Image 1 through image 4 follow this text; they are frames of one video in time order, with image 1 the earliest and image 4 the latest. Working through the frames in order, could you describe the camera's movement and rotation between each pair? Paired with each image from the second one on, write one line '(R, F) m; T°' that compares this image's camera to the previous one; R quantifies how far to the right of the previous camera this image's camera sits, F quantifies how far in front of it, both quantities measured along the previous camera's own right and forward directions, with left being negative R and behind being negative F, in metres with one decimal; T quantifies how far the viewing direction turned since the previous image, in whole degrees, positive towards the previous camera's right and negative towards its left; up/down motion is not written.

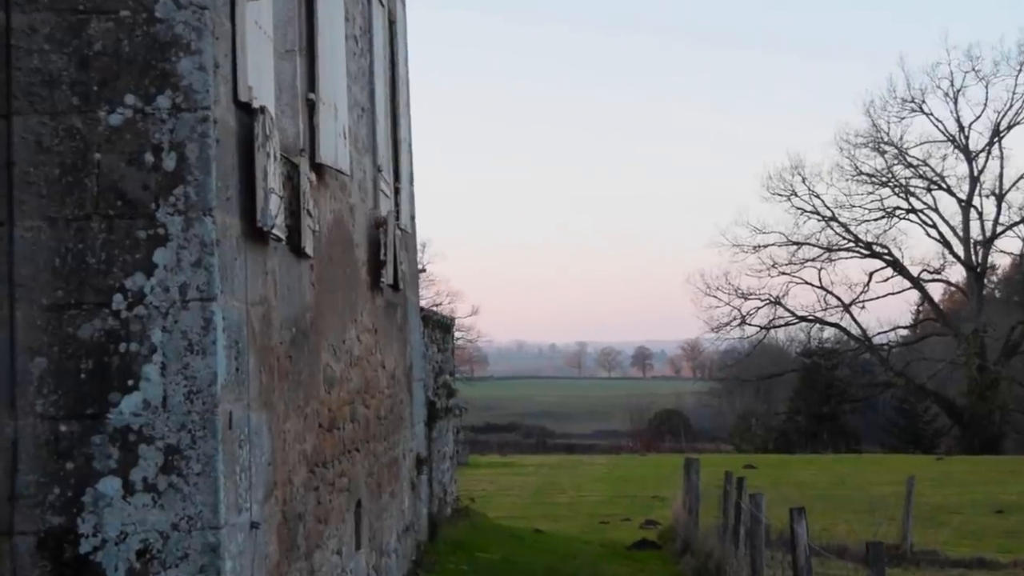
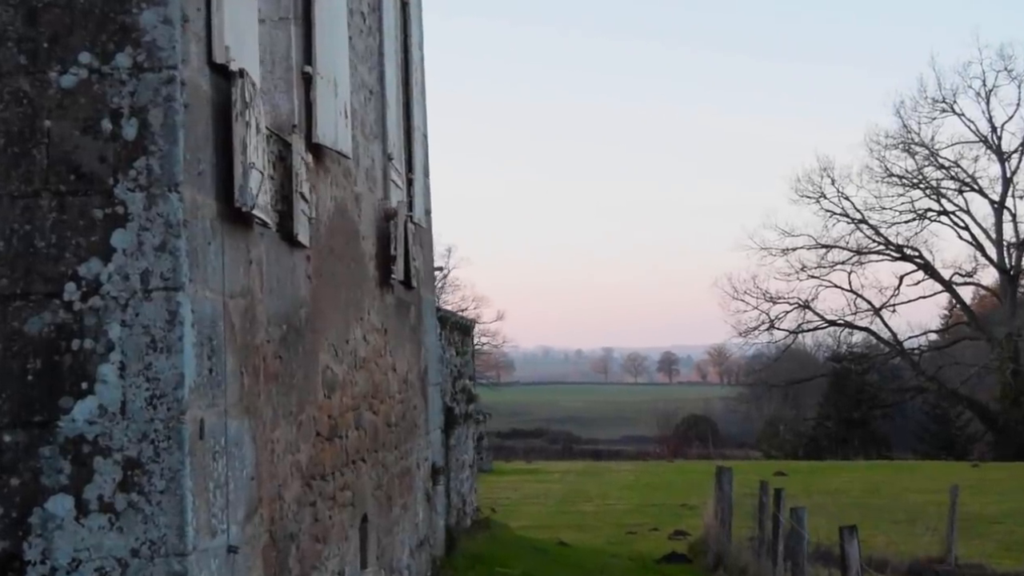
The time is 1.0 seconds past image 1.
(0.0, +0.7) m; -1°
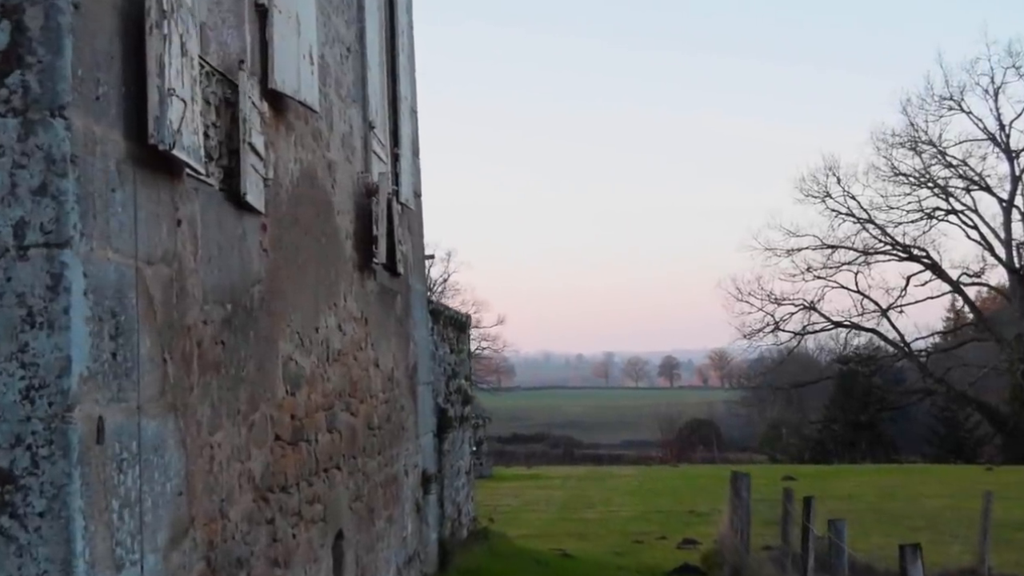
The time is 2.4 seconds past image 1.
(0.0, +1.0) m; 0°
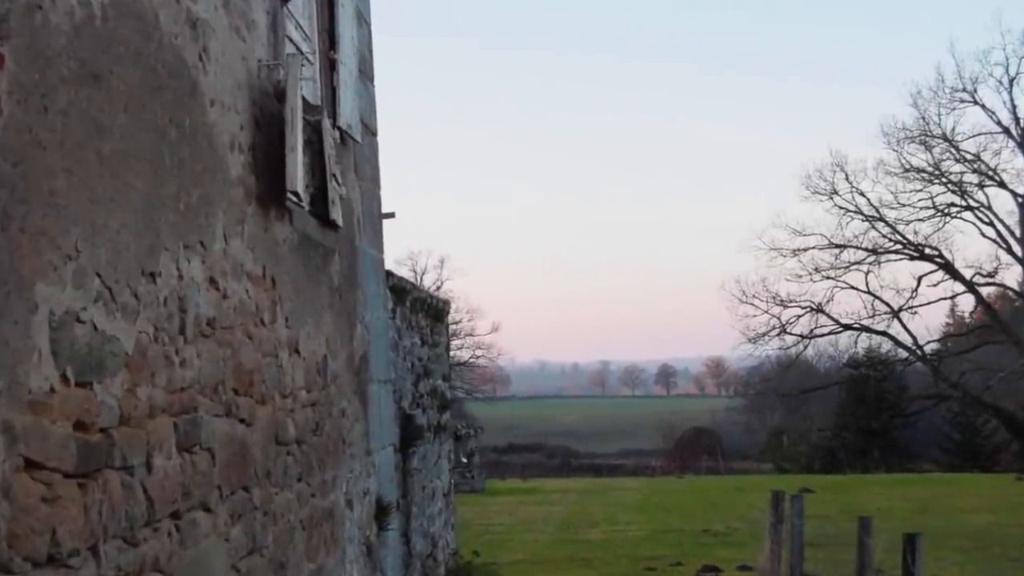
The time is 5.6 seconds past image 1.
(+0.1, +2.5) m; 0°
